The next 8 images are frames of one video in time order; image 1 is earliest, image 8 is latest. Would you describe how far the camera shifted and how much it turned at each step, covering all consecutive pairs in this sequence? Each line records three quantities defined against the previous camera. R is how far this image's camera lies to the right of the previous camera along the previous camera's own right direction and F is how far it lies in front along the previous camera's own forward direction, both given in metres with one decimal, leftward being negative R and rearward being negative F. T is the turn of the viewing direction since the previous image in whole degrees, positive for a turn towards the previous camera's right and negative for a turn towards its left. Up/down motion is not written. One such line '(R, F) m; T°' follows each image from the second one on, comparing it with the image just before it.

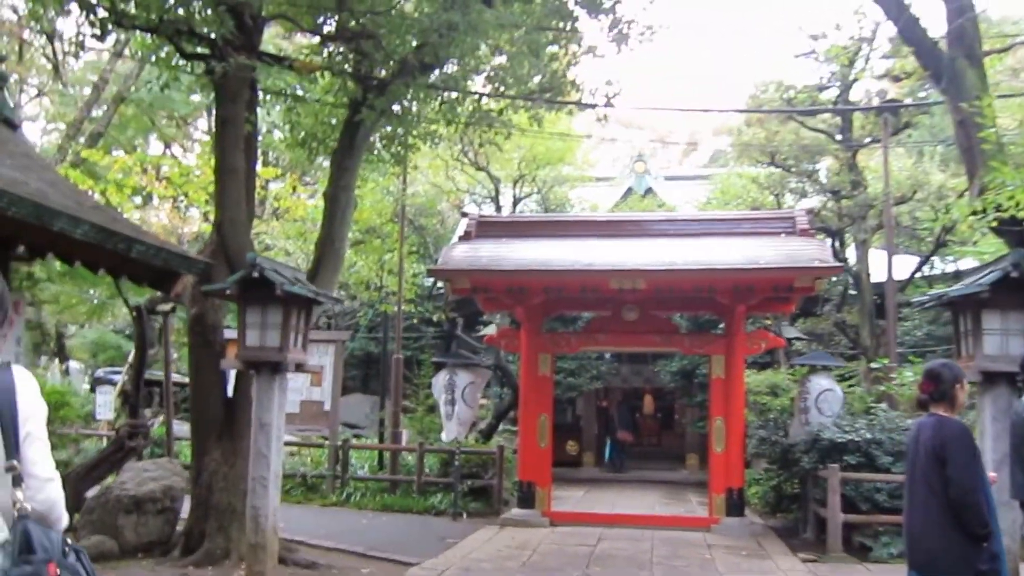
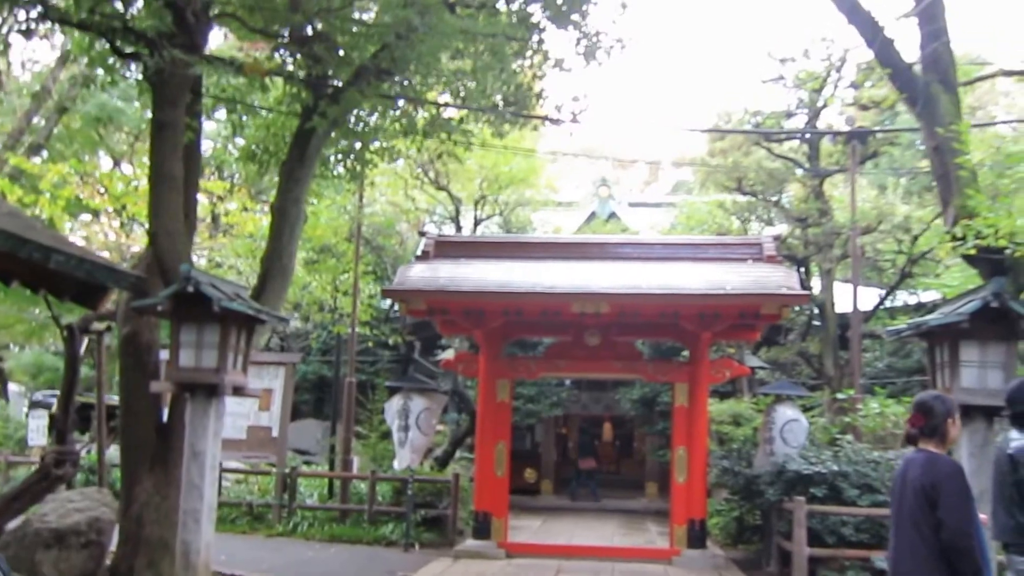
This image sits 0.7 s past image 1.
(0.0, +0.4) m; +2°
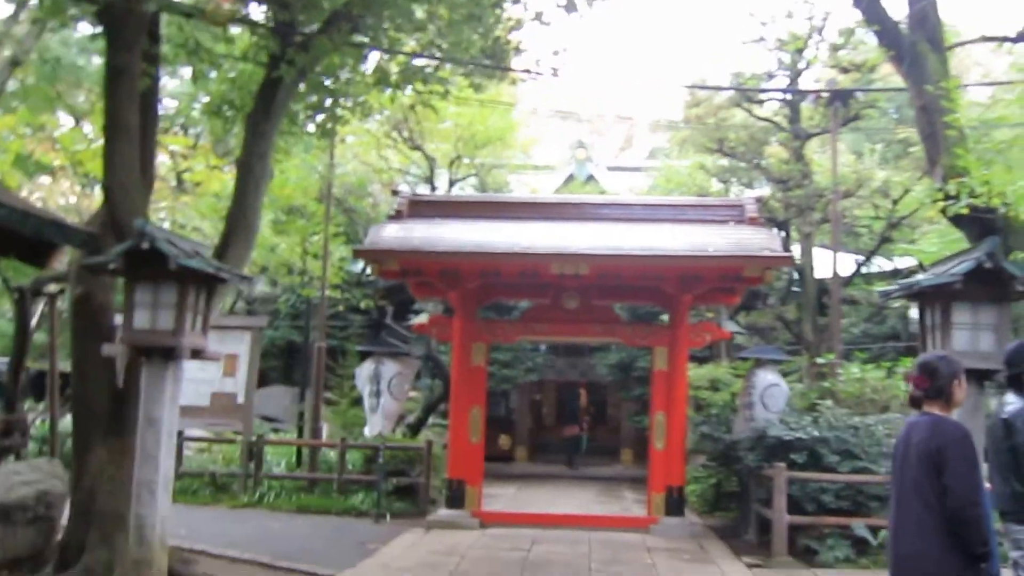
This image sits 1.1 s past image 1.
(0.0, +0.3) m; +2°
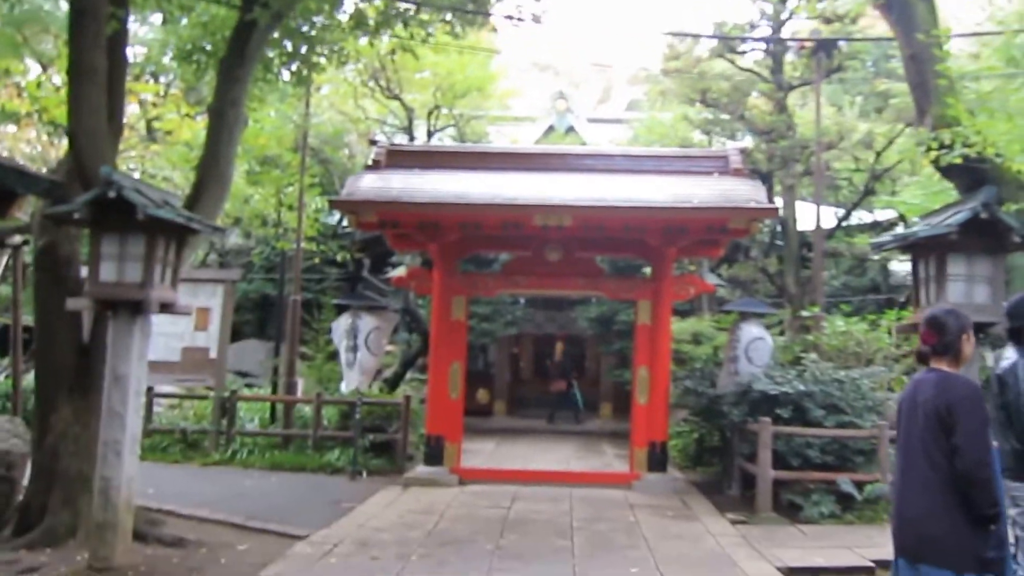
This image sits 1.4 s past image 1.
(0.0, +0.3) m; +1°
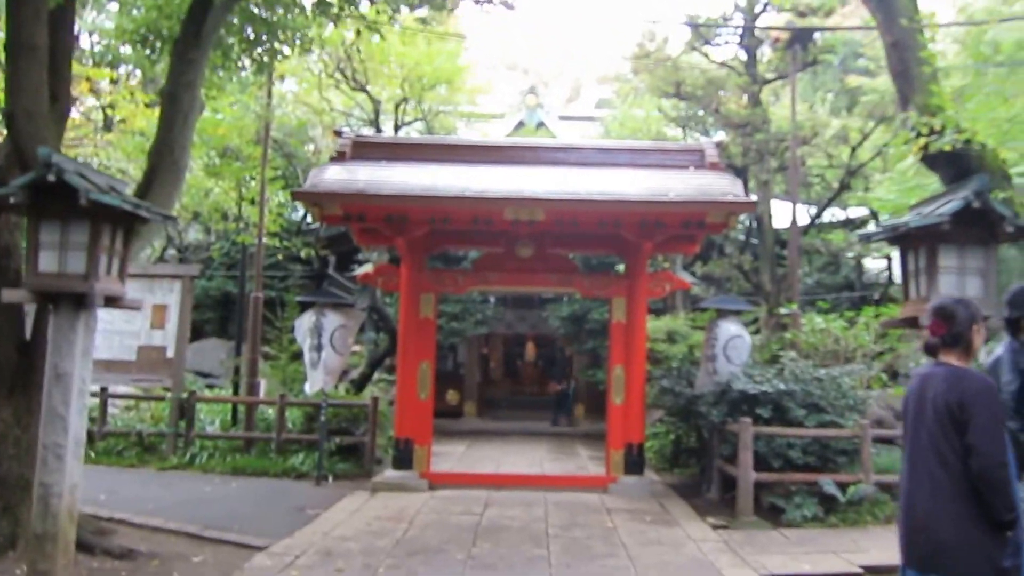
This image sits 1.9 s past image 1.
(0.0, +0.3) m; +2°
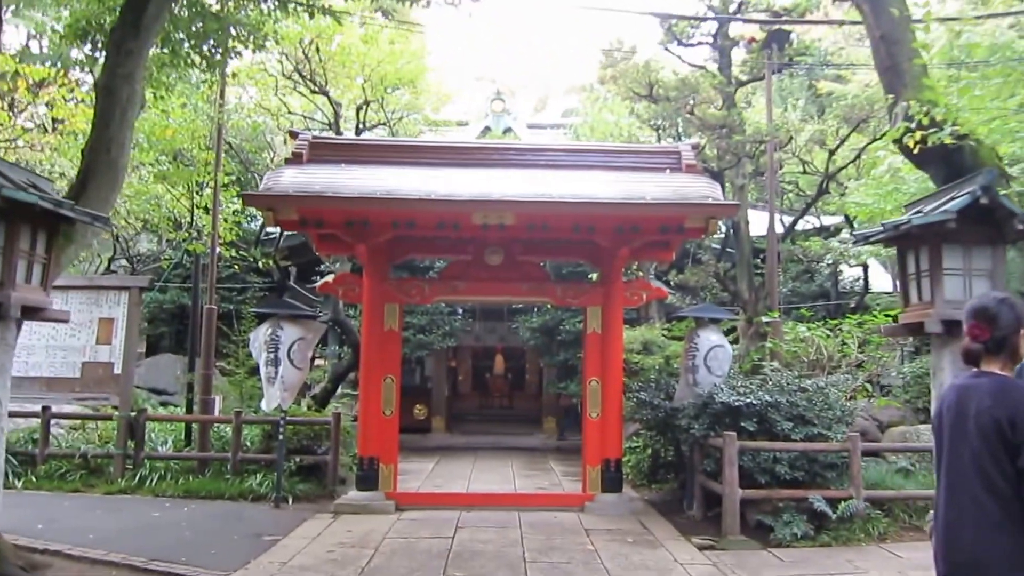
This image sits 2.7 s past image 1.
(0.0, +0.5) m; +2°
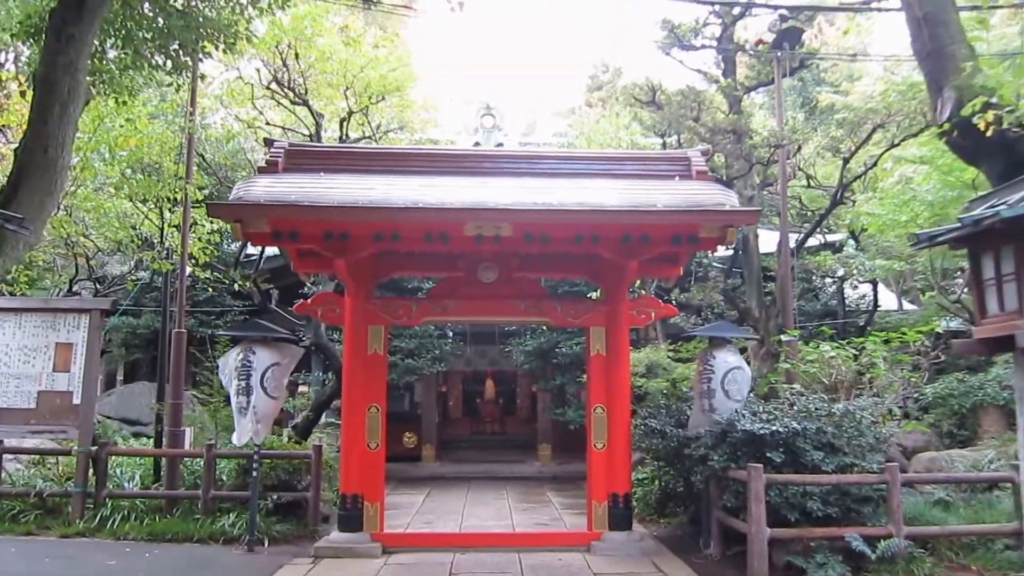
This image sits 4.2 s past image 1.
(-0.1, +0.8) m; +1°
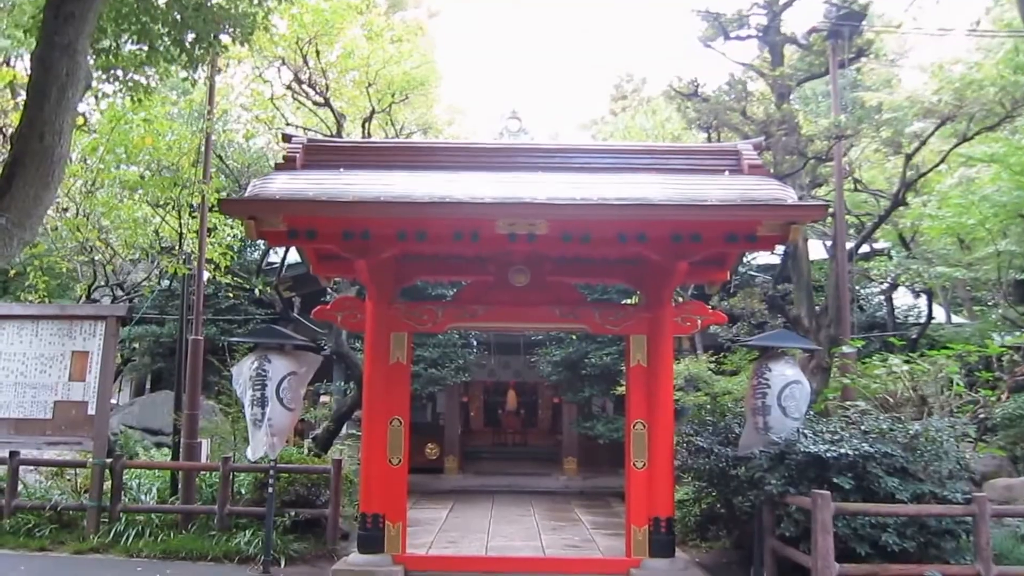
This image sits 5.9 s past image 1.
(-0.1, +0.6) m; -1°
